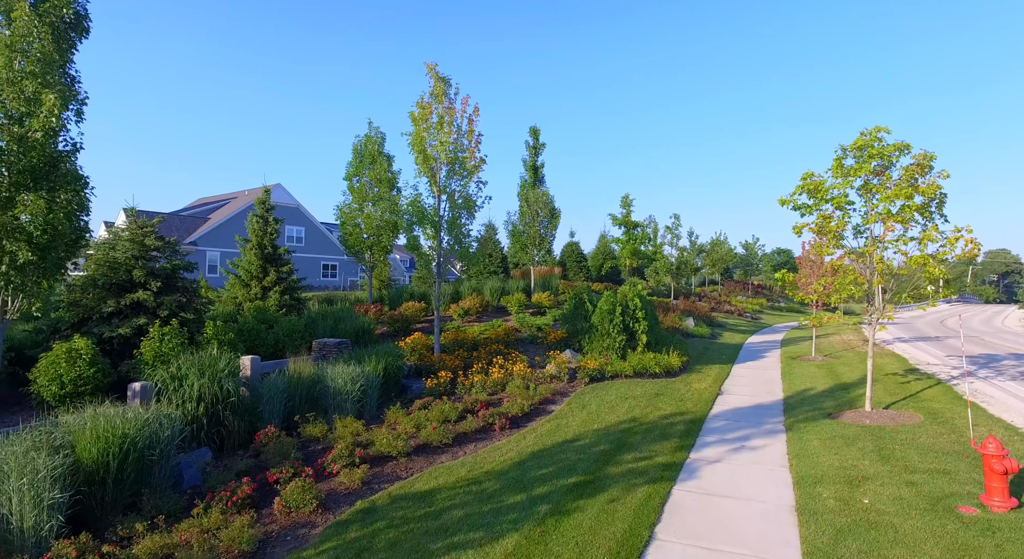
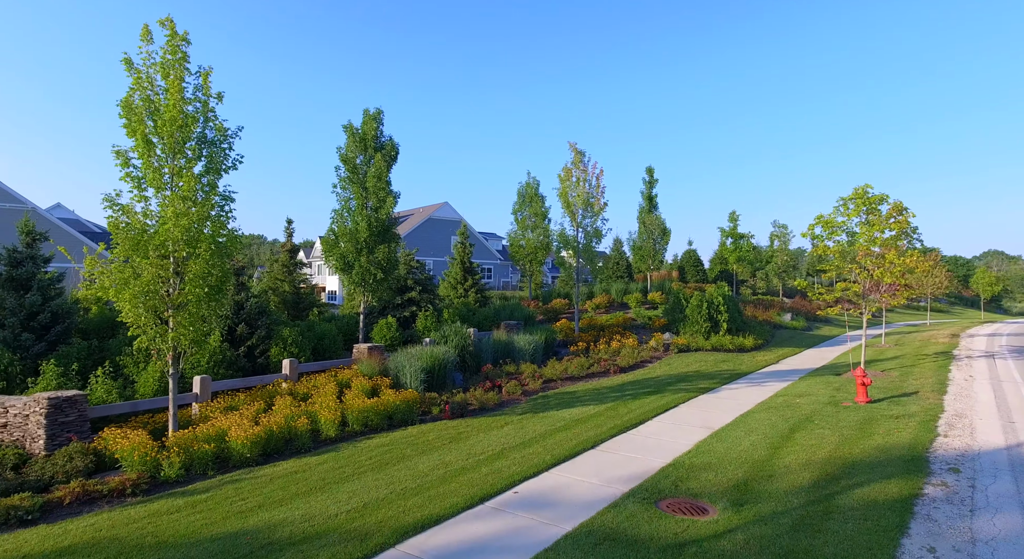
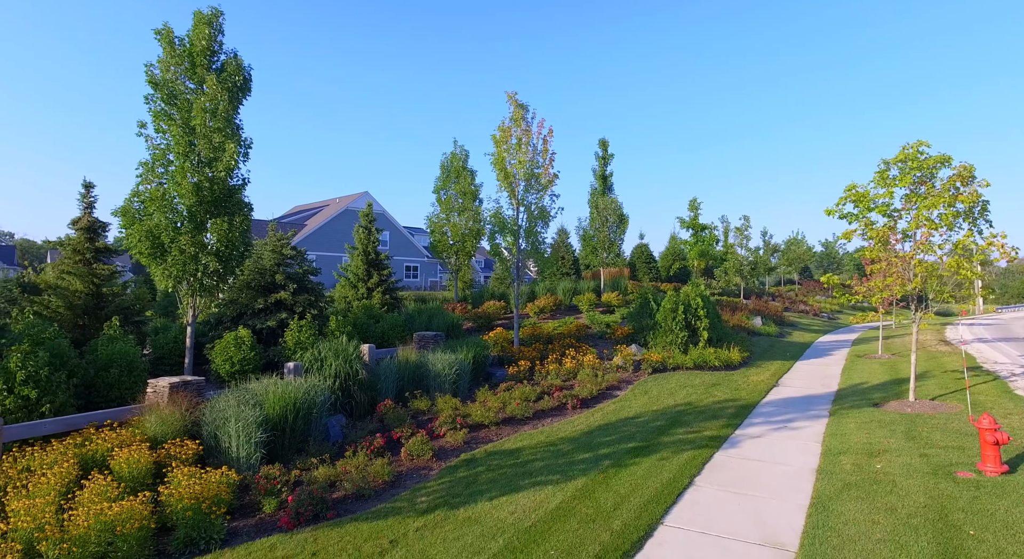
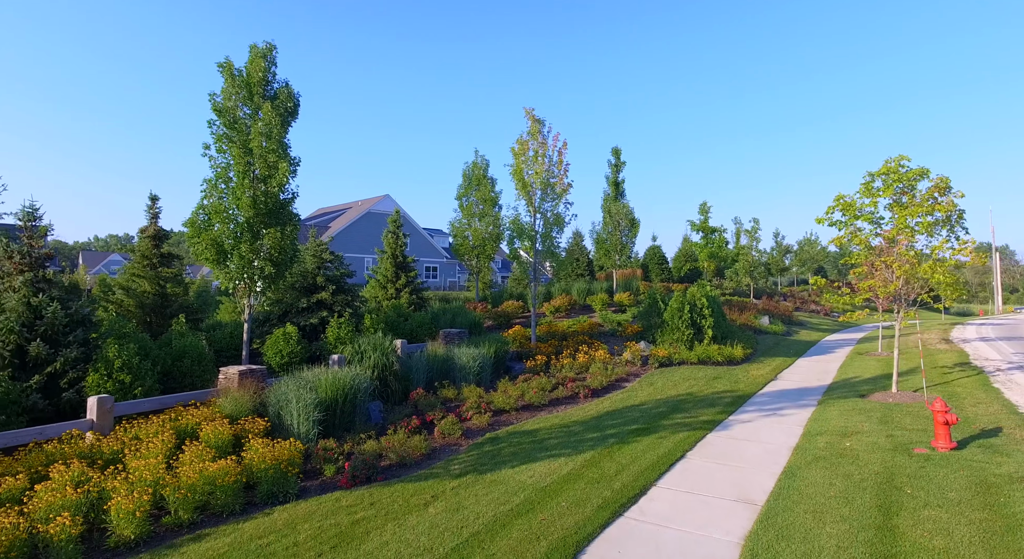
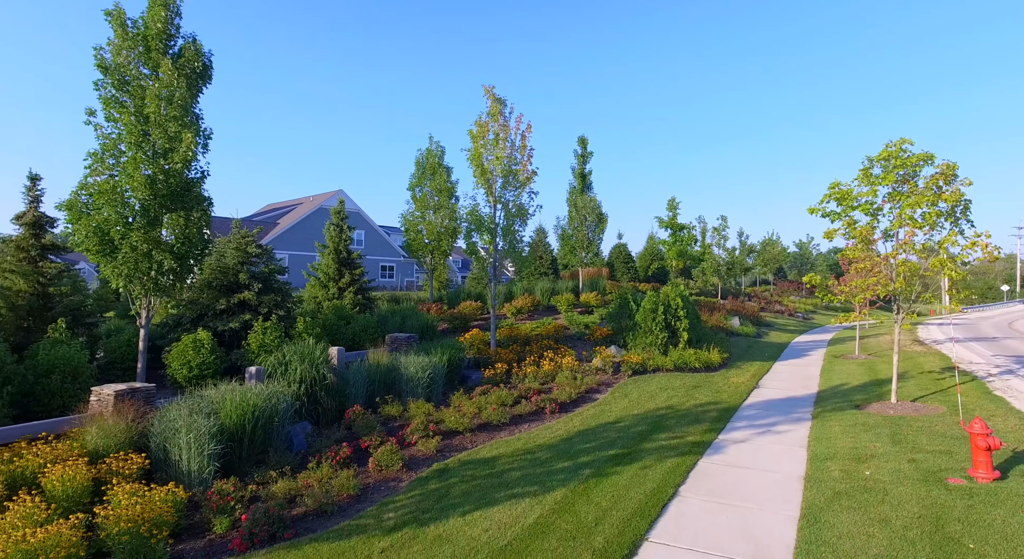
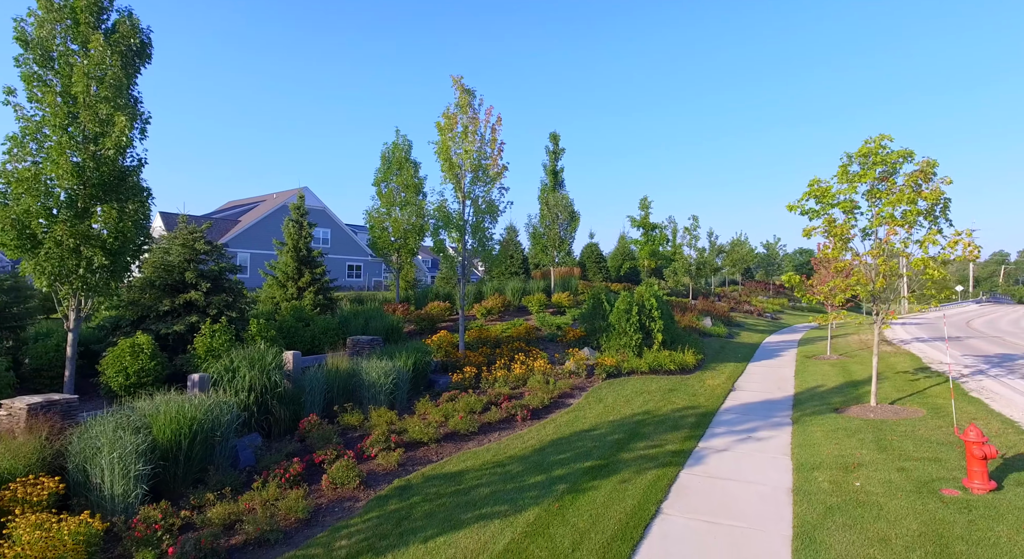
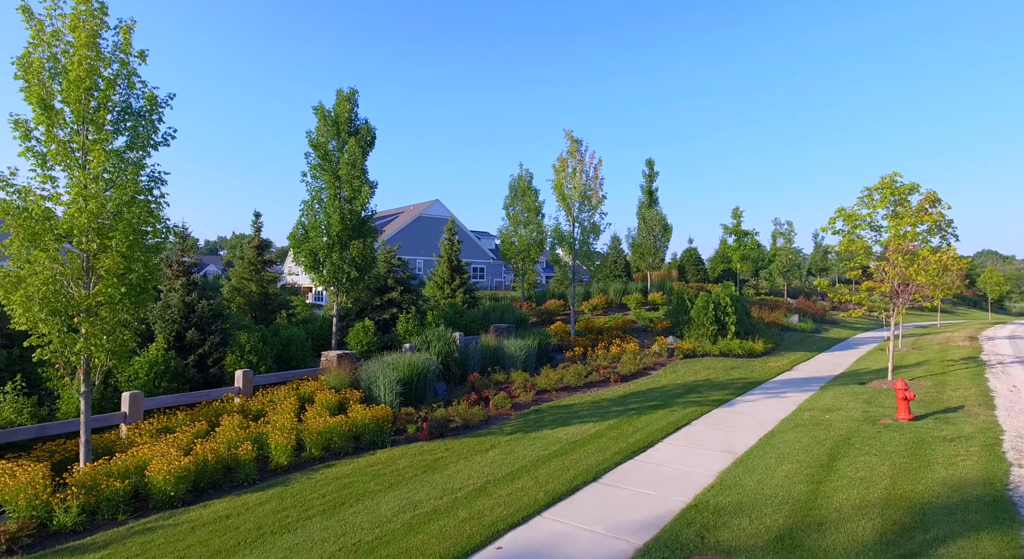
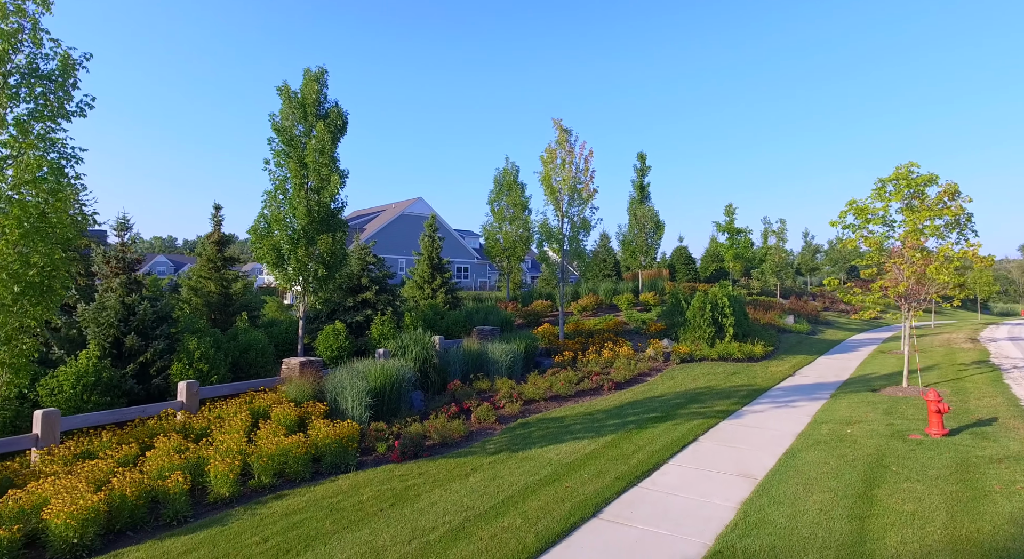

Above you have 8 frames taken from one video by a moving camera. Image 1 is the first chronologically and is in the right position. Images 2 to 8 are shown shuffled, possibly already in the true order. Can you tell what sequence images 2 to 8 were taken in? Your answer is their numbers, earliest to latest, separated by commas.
6, 5, 3, 4, 8, 7, 2
